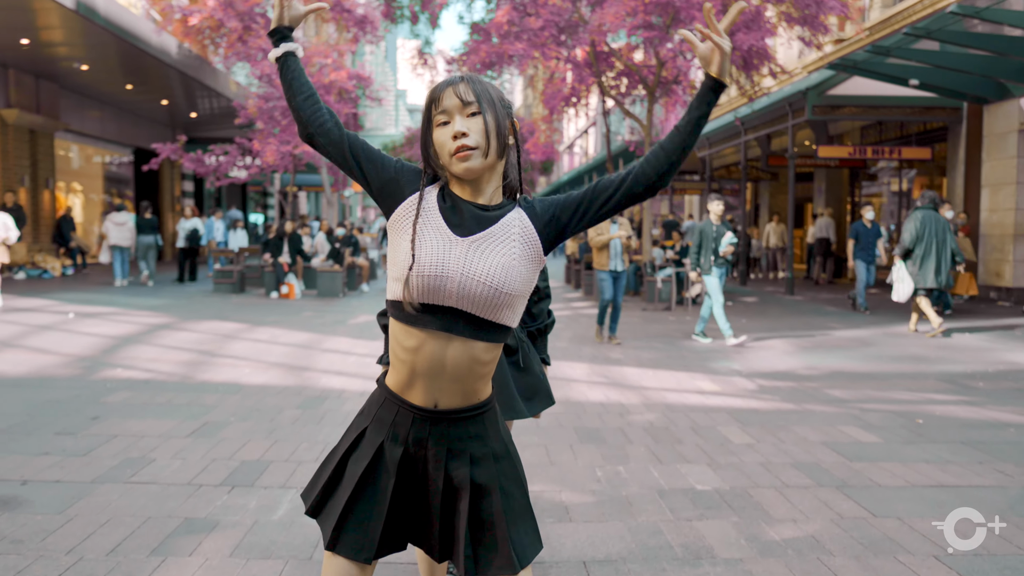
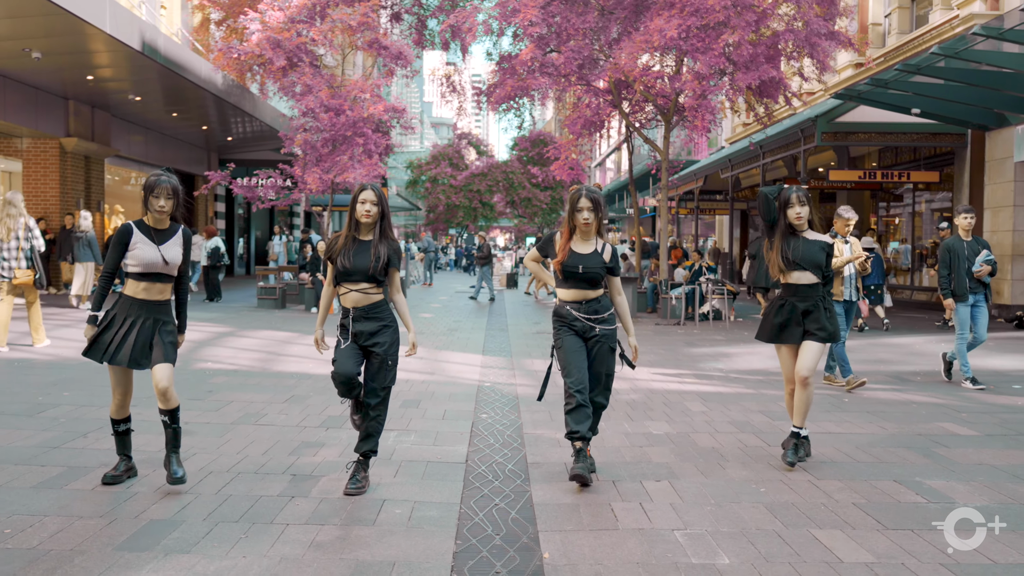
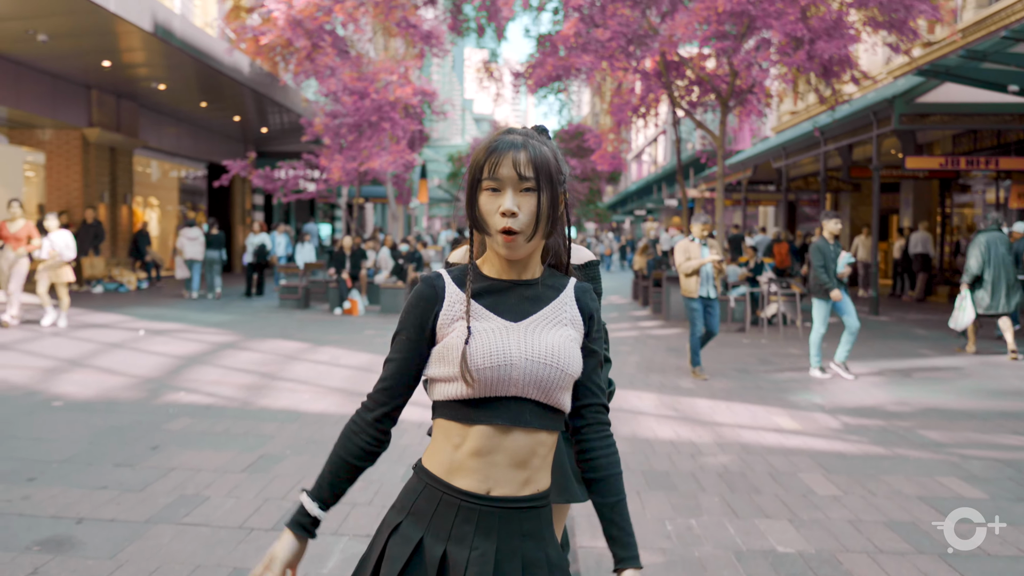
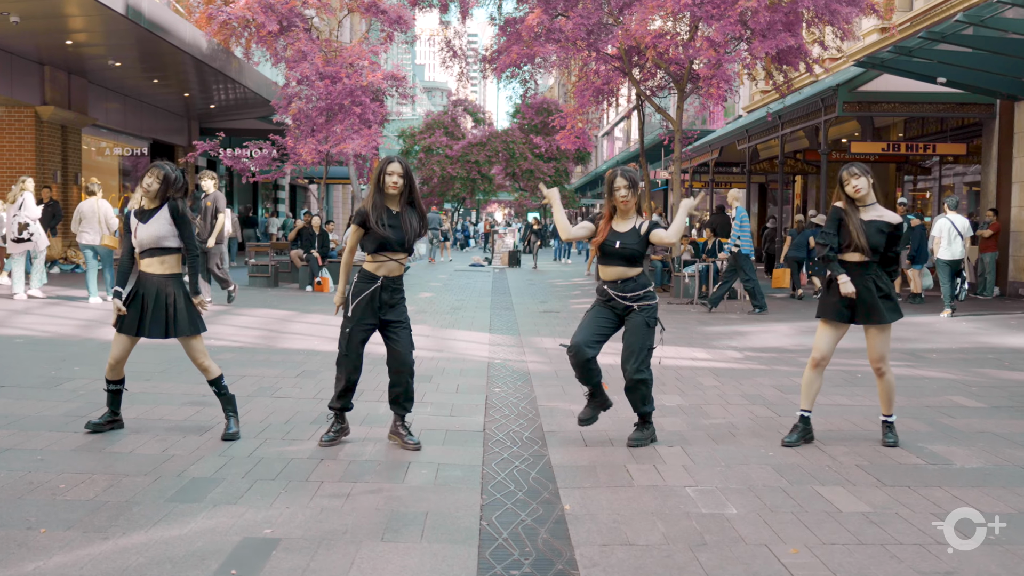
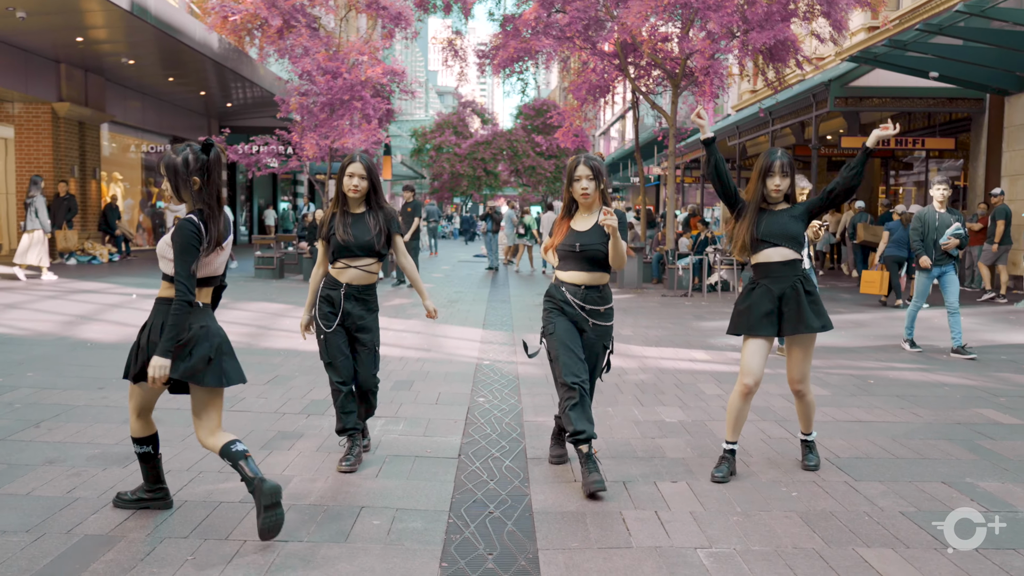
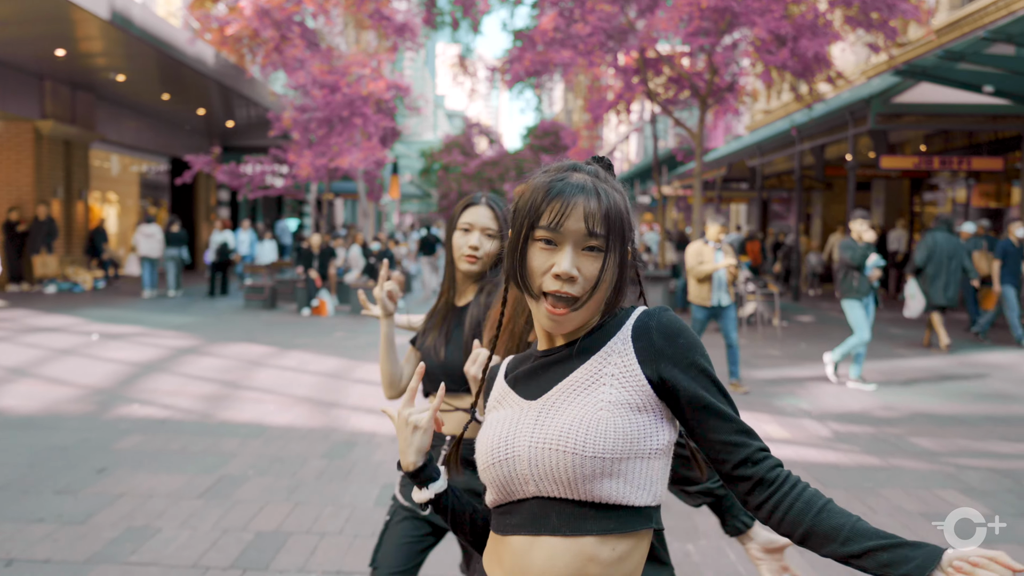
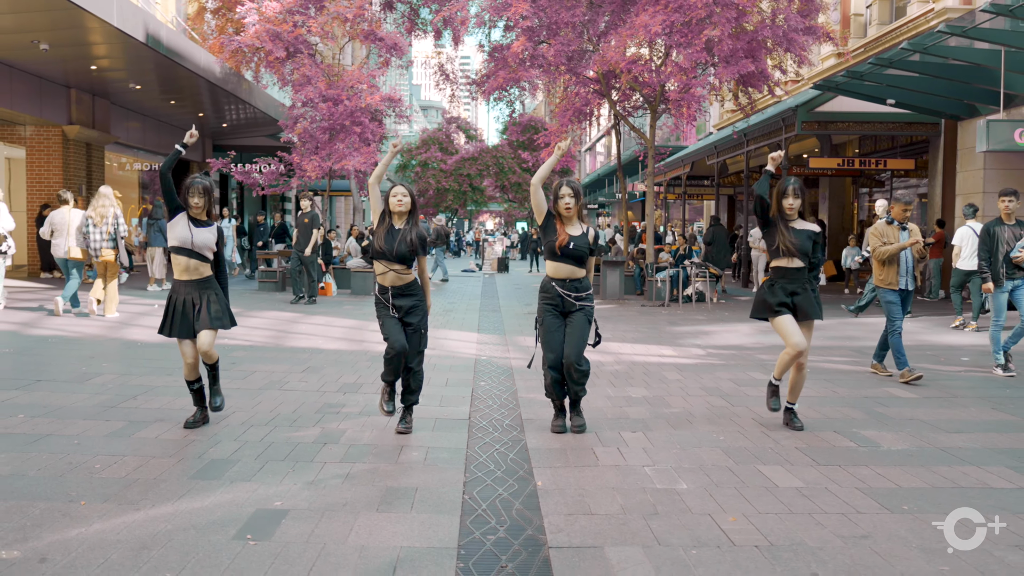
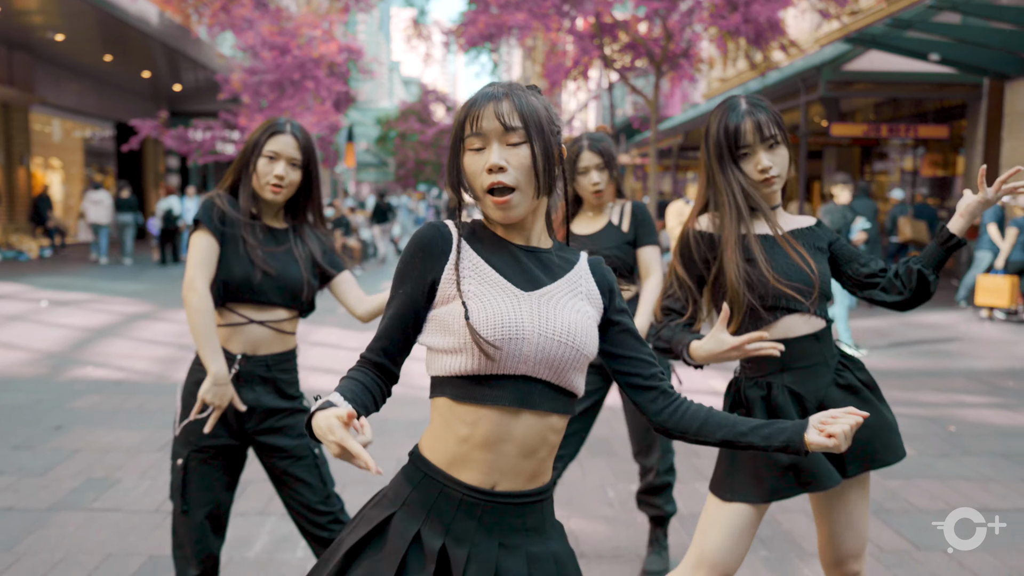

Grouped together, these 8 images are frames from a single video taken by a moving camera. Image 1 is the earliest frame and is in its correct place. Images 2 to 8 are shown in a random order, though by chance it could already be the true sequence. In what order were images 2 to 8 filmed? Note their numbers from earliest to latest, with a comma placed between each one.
3, 6, 8, 5, 2, 7, 4
